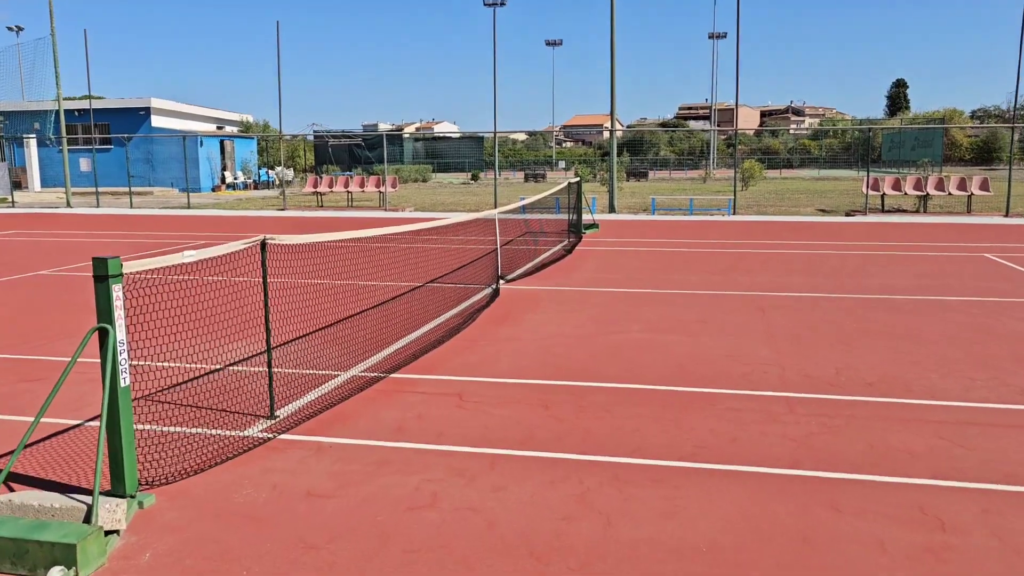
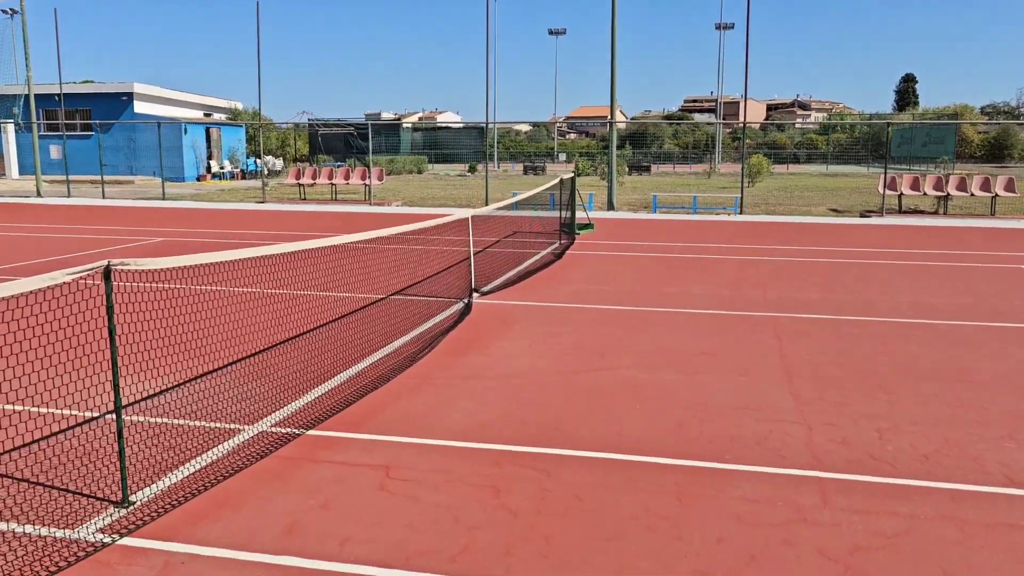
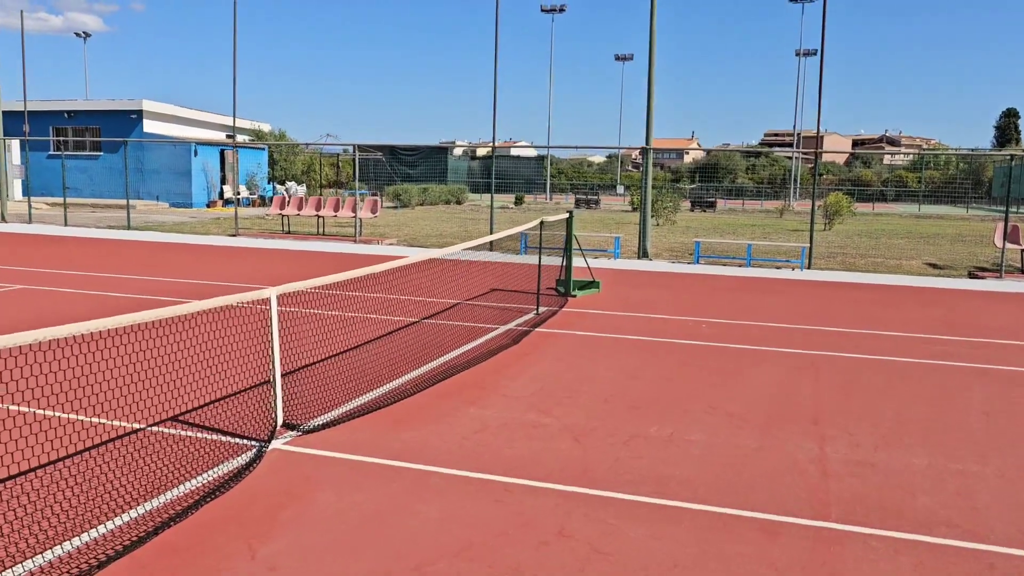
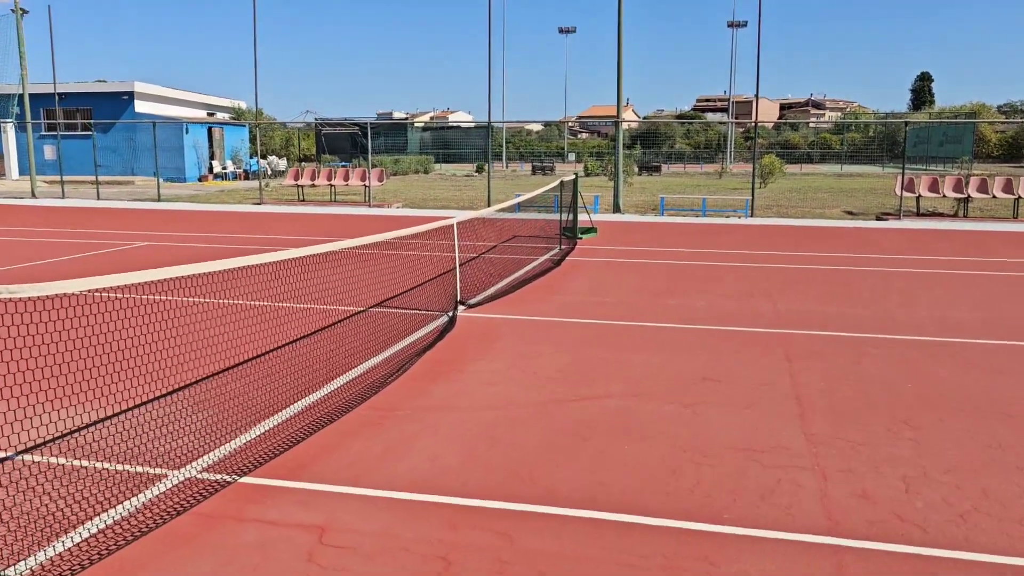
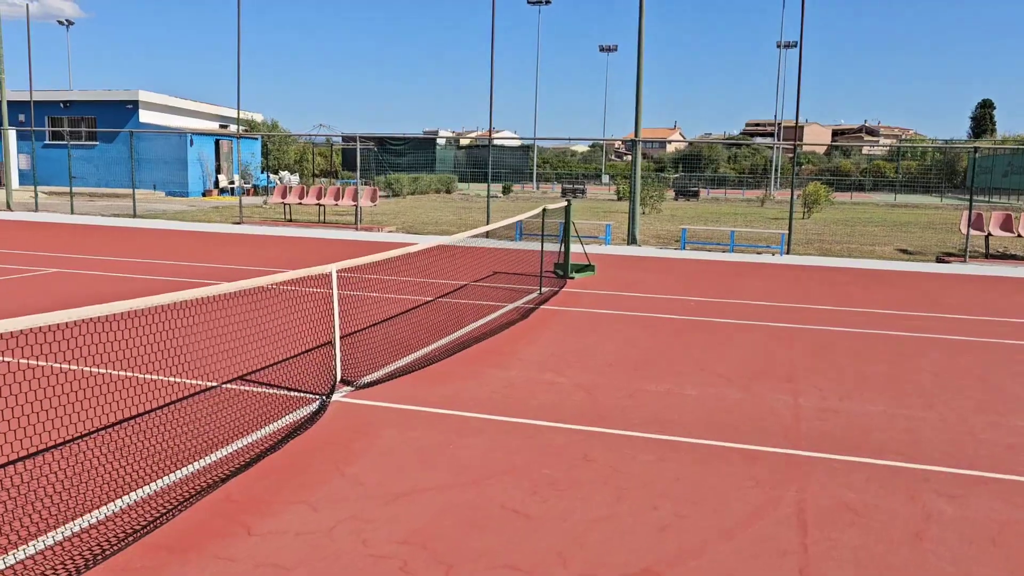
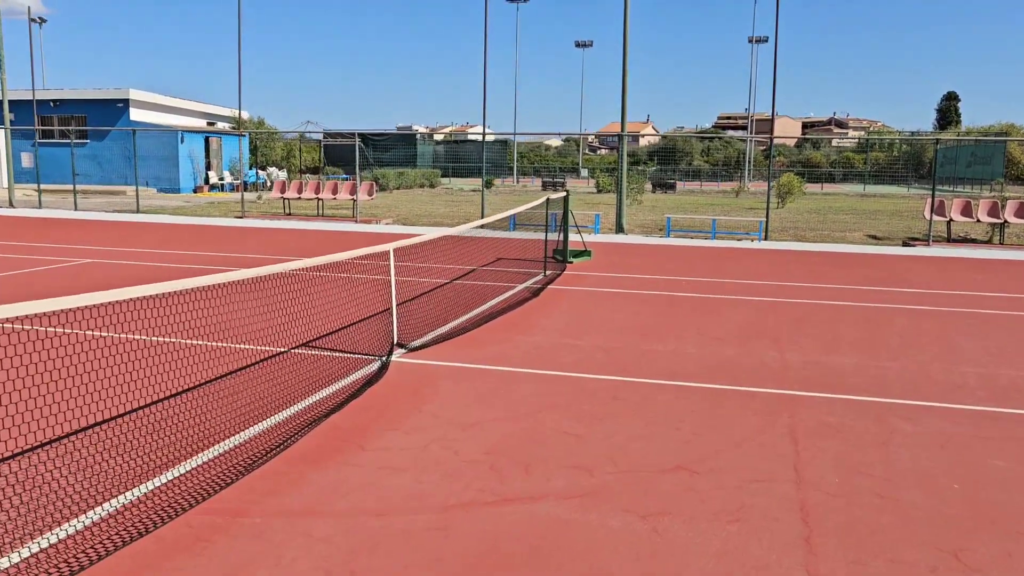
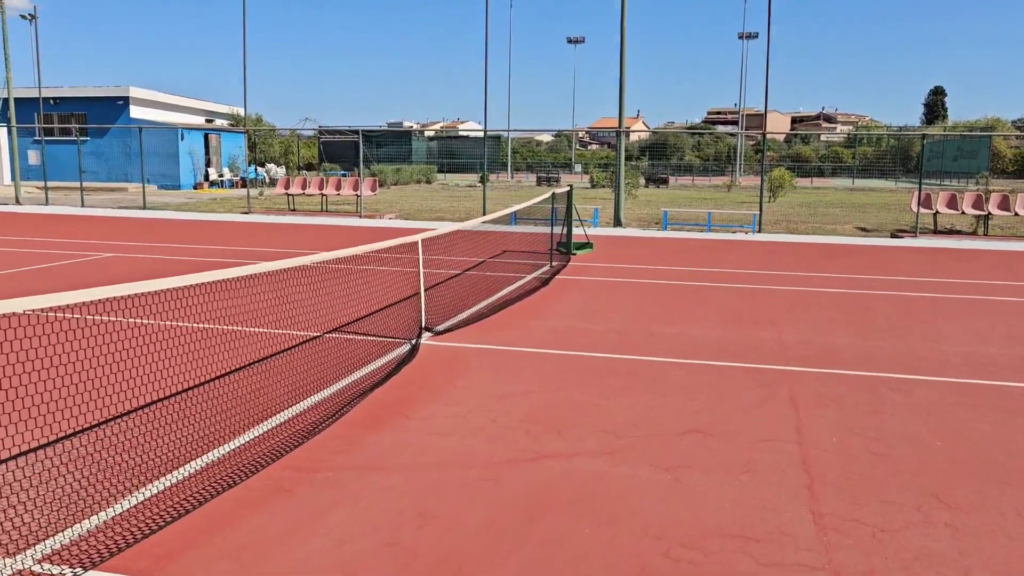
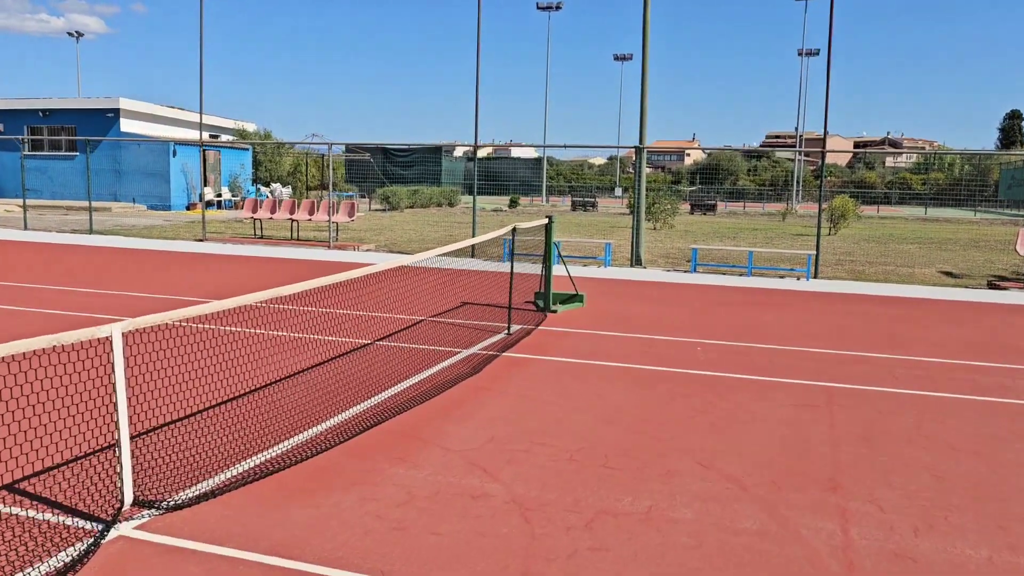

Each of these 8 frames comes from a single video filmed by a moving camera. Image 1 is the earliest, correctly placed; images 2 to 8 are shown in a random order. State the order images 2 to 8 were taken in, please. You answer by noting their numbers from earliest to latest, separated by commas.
2, 4, 7, 6, 5, 3, 8
